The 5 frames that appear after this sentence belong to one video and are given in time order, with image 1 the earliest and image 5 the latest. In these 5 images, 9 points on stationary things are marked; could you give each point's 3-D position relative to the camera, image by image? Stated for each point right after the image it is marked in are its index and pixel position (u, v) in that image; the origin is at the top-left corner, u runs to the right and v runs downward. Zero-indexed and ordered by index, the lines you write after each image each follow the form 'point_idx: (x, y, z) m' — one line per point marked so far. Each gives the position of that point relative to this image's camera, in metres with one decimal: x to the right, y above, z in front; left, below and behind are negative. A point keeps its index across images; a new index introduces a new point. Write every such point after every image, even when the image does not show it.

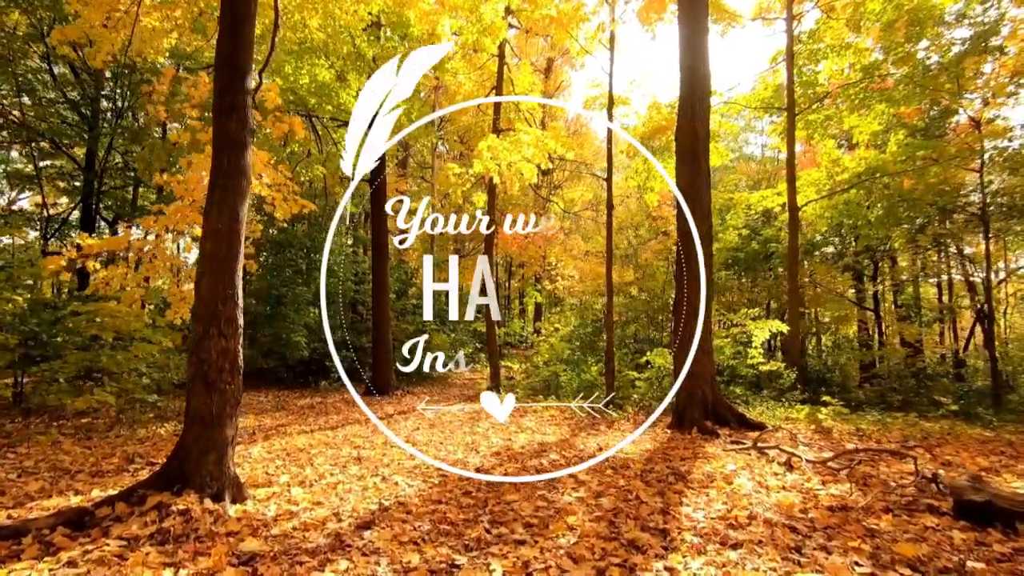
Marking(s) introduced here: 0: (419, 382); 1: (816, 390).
0: (-2.3, -2.4, +13.5) m
1: (+6.3, -2.1, +11.1) m
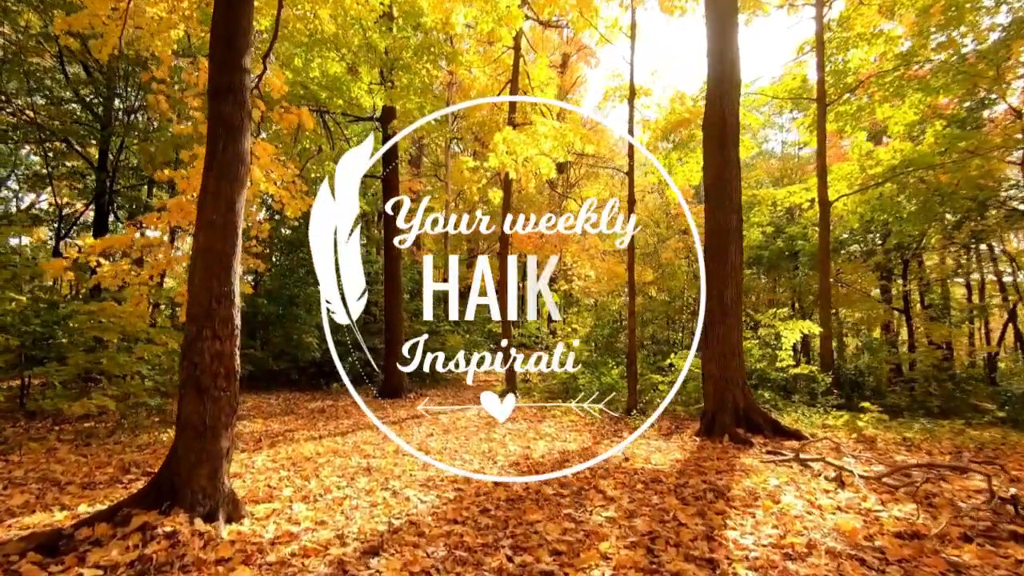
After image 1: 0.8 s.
0: (-1.9, -2.4, +13.1) m
1: (+6.6, -2.1, +10.5) m
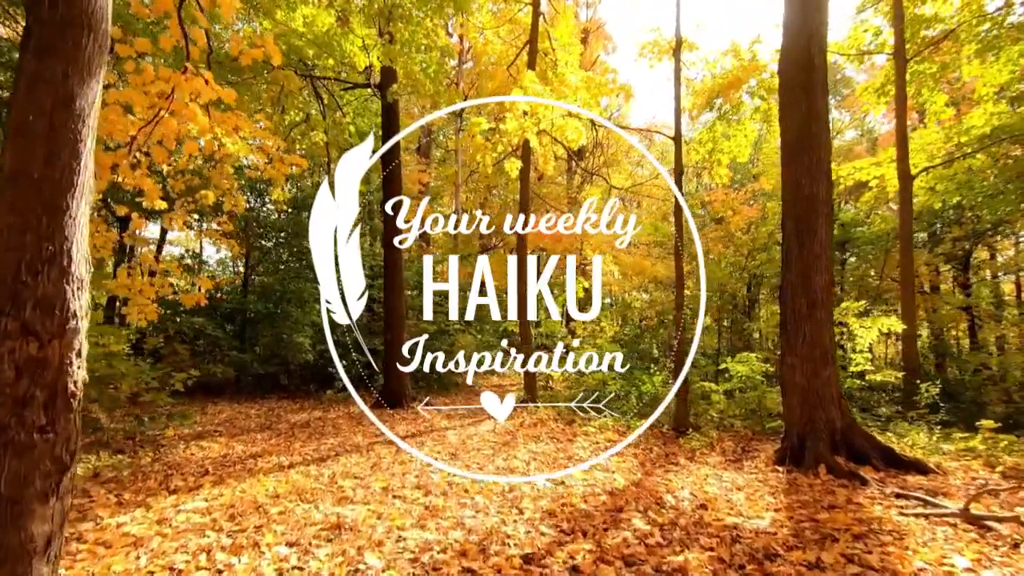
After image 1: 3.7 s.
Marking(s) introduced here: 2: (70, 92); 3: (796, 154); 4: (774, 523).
0: (-1.5, -2.2, +11.5) m
1: (+7.0, -2.0, +8.7) m
2: (-1.8, +0.8, +2.2) m
3: (+3.2, +1.5, +6.1) m
4: (+1.9, -1.7, +3.9) m
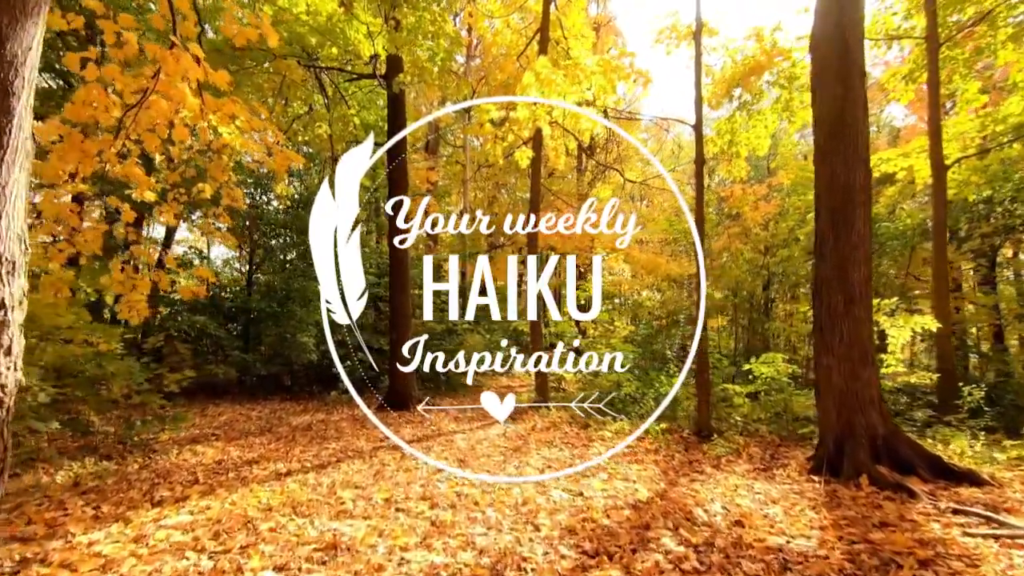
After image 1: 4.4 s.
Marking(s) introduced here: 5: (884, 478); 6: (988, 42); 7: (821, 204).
0: (-1.3, -2.2, +11.1) m
1: (+7.1, -1.9, +8.2) m
2: (-1.7, +0.8, +1.8) m
3: (+3.3, +1.6, +5.7) m
4: (+2.0, -1.6, +3.5) m
5: (+3.4, -1.7, +4.9) m
6: (+8.4, +4.3, +9.5) m
7: (+3.3, +0.9, +5.7) m
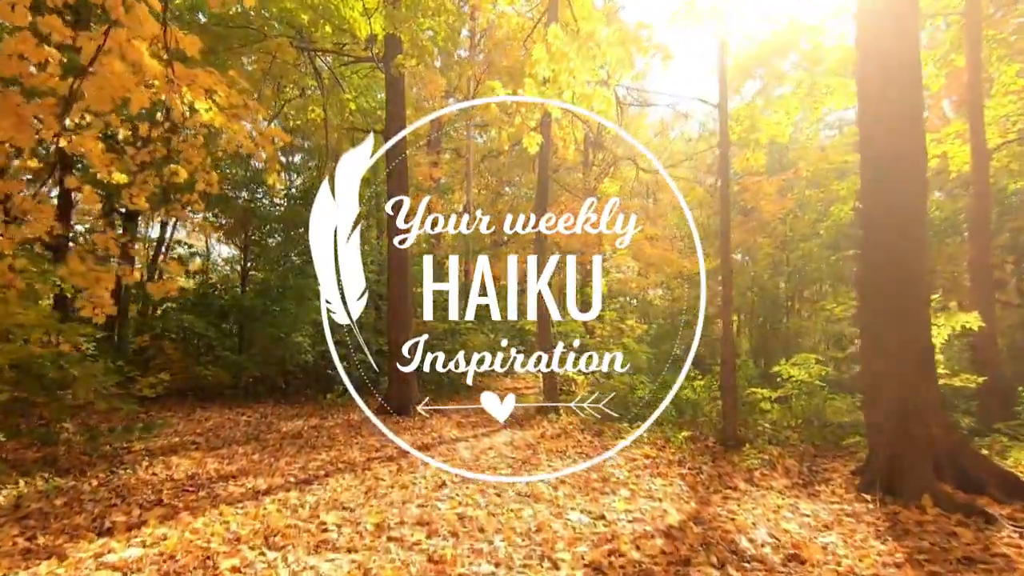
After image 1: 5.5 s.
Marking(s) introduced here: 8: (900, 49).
0: (-1.2, -2.1, +10.5) m
1: (+7.2, -1.8, +7.5) m
2: (-1.6, +0.9, +1.2) m
3: (+3.4, +1.6, +5.0) m
4: (+2.1, -1.6, +2.8) m
5: (+3.5, -1.7, +4.3) m
6: (+8.5, +4.4, +8.9) m
7: (+3.4, +1.0, +5.0) m
8: (+3.7, +2.2, +5.0) m
